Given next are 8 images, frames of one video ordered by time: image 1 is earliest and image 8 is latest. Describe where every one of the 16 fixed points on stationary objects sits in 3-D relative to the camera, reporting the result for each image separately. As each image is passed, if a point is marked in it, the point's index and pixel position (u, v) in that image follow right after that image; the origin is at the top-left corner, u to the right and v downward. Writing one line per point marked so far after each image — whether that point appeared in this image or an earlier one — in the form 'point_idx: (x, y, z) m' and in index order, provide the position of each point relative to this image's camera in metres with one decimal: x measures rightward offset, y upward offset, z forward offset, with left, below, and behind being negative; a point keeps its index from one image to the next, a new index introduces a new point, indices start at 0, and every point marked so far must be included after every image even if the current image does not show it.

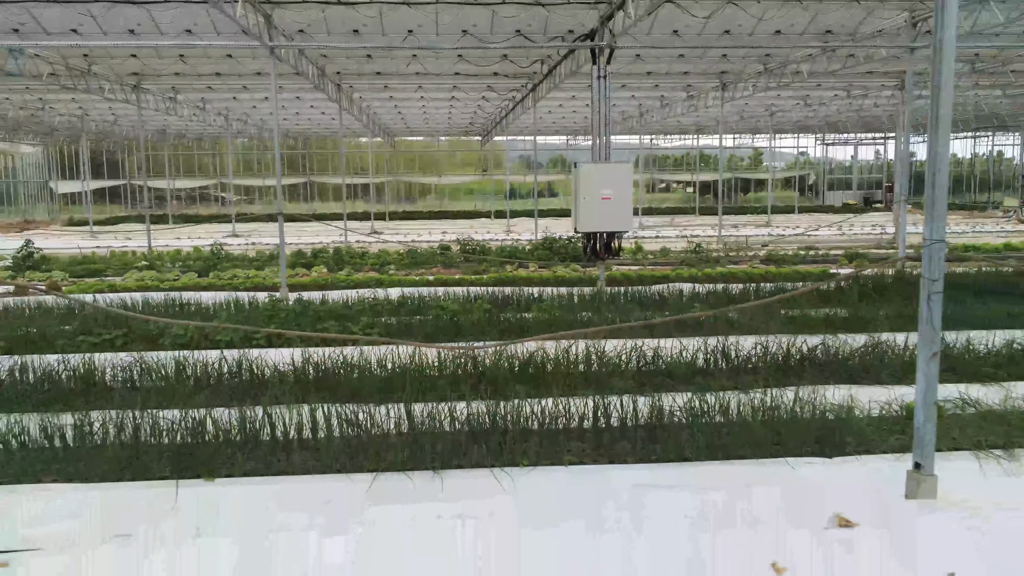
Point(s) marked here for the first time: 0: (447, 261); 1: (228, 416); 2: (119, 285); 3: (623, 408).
0: (-1.1, +0.5, +14.7) m
1: (-1.8, -0.8, +5.5) m
2: (-5.8, +0.1, +12.9) m
3: (+0.7, -0.8, +5.6) m
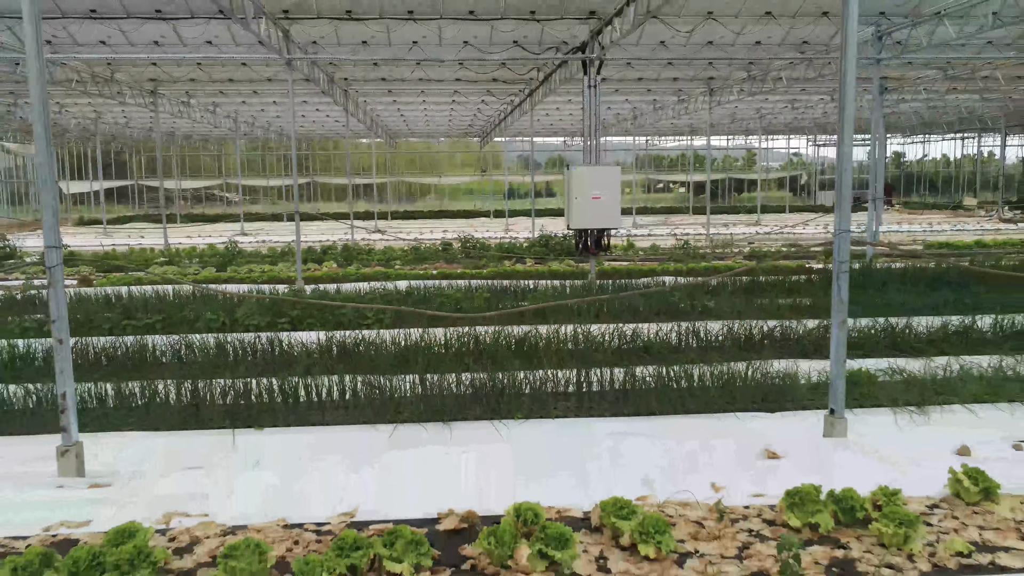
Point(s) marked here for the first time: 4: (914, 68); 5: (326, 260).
0: (-1.1, +0.6, +15.6) m
1: (-1.8, -0.7, +6.5) m
2: (-5.9, +0.2, +13.9) m
3: (+0.7, -0.7, +6.6) m
4: (+8.6, +4.7, +18.7) m
5: (-3.3, +0.5, +15.6) m
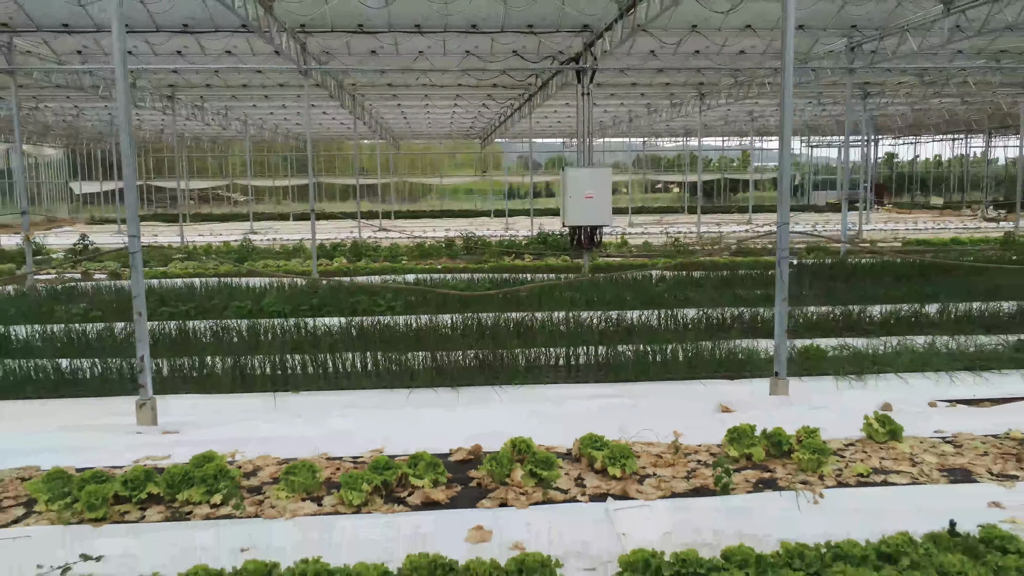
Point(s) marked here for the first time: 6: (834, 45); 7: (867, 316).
0: (-1.1, +0.7, +16.6) m
1: (-1.8, -0.6, +7.5) m
2: (-5.9, +0.3, +14.9) m
3: (+0.6, -0.6, +7.6) m
4: (+8.6, +4.8, +19.6) m
5: (-3.3, +0.6, +16.6) m
6: (+5.8, +4.5, +15.9) m
7: (+3.6, -0.3, +8.9) m
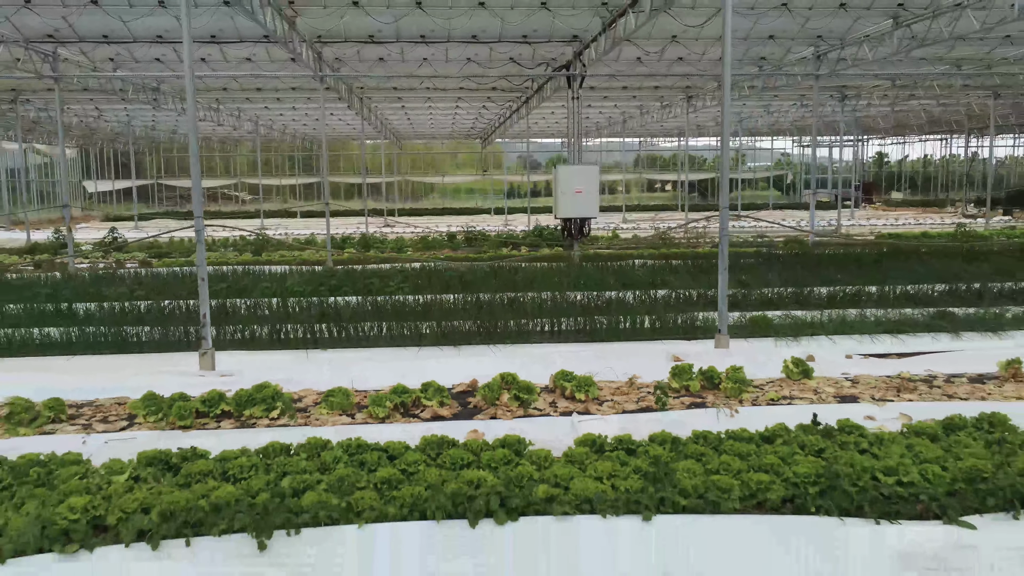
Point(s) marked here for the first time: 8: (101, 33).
0: (-1.2, +0.9, +18.0) m
1: (-1.9, -0.4, +8.8) m
2: (-5.9, +0.5, +16.2) m
3: (+0.6, -0.3, +8.9) m
4: (+8.5, +5.0, +21.0) m
5: (-3.4, +0.8, +18.0) m
6: (+5.8, +4.7, +17.2) m
7: (+3.6, -0.1, +10.2) m
8: (-6.3, +3.9, +13.3) m
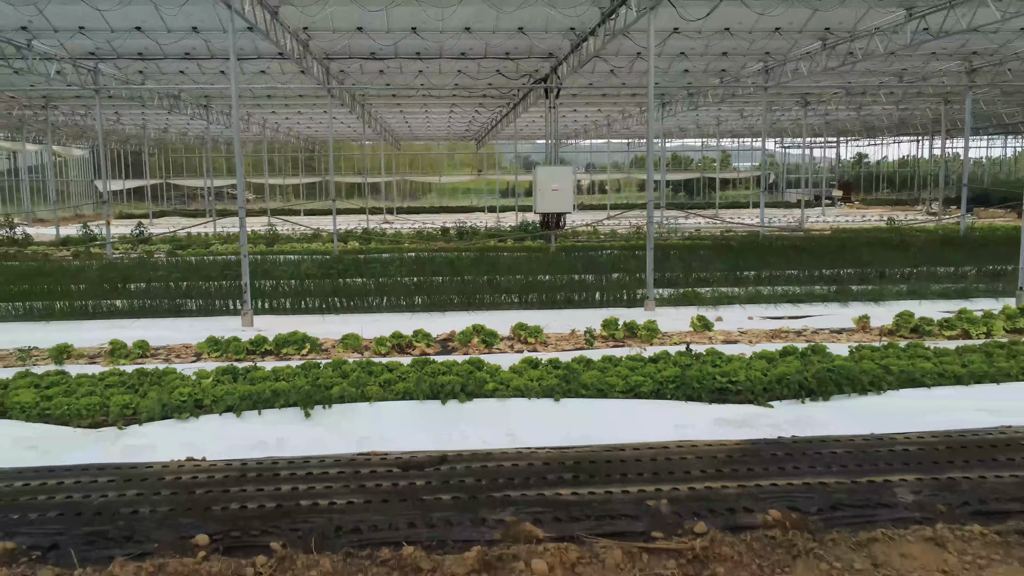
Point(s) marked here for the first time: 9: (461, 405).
0: (-1.5, +1.1, +20.0) m
1: (-2.2, -0.1, +10.8) m
2: (-6.2, +0.8, +18.2) m
3: (+0.3, -0.1, +10.9) m
4: (+8.2, +5.3, +23.0) m
5: (-3.7, +1.1, +20.0) m
6: (+5.5, +4.9, +19.2) m
7: (+3.3, +0.2, +12.2) m
8: (-6.6, +4.2, +15.3) m
9: (-0.3, -0.7, +5.7) m
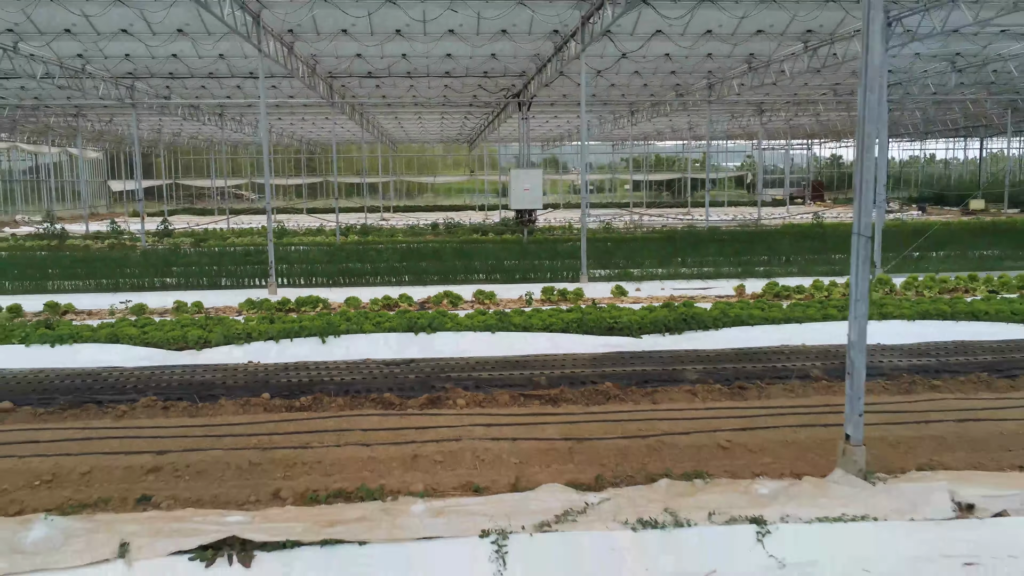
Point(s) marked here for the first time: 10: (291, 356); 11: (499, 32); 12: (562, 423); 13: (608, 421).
0: (-2.0, +1.5, +22.7) m
1: (-2.7, +0.2, +13.5) m
2: (-6.7, +1.1, +20.9) m
3: (-0.2, +0.2, +13.6) m
4: (+7.7, +5.6, +25.7) m
5: (-4.2, +1.4, +22.7) m
6: (+5.0, +5.2, +21.9) m
7: (+2.8, +0.5, +14.9) m
8: (-7.1, +4.5, +18.0) m
9: (-0.8, -0.4, +8.3) m
10: (-2.0, -0.6, +8.0) m
11: (-0.2, +4.3, +14.9) m
12: (+0.3, -0.9, +5.5) m
13: (+0.6, -0.8, +5.5) m
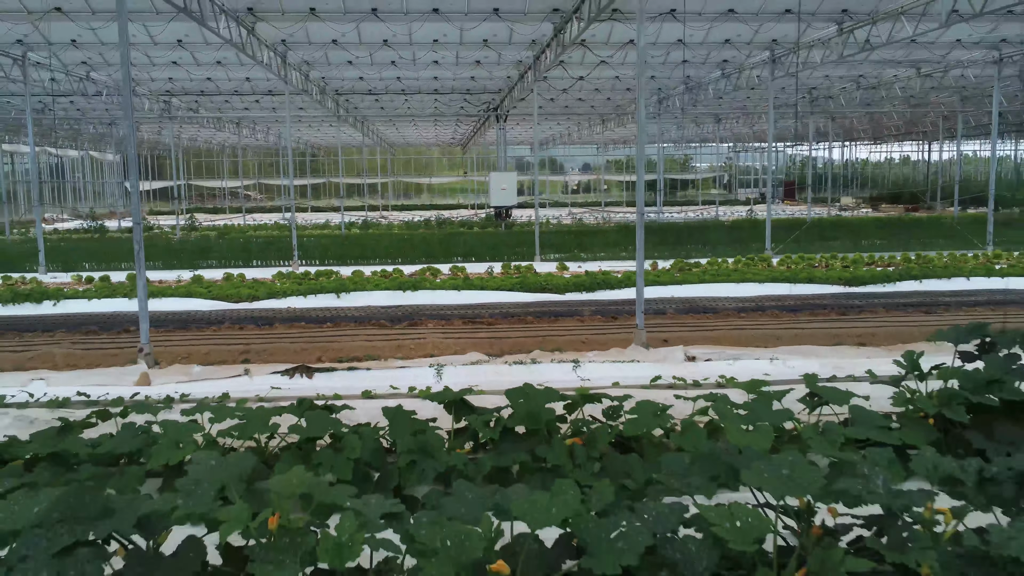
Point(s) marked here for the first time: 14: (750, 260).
0: (-2.5, +1.8, +26.1) m
1: (-3.2, +0.6, +16.9) m
2: (-7.3, +1.4, +24.3) m
3: (-0.7, +0.6, +17.0) m
4: (+7.1, +6.0, +29.1) m
5: (-4.7, +1.8, +26.1) m
6: (+4.4, +5.6, +25.3) m
7: (+2.2, +0.9, +18.3) m
8: (-7.7, +4.9, +21.4) m
9: (-1.3, -0.1, +11.7) m
10: (-2.6, -0.2, +11.4) m
11: (-0.8, +4.7, +18.3) m
12: (-0.2, -0.5, +8.9) m
13: (+0.1, -0.5, +8.9) m
14: (+3.9, +0.4, +14.3) m
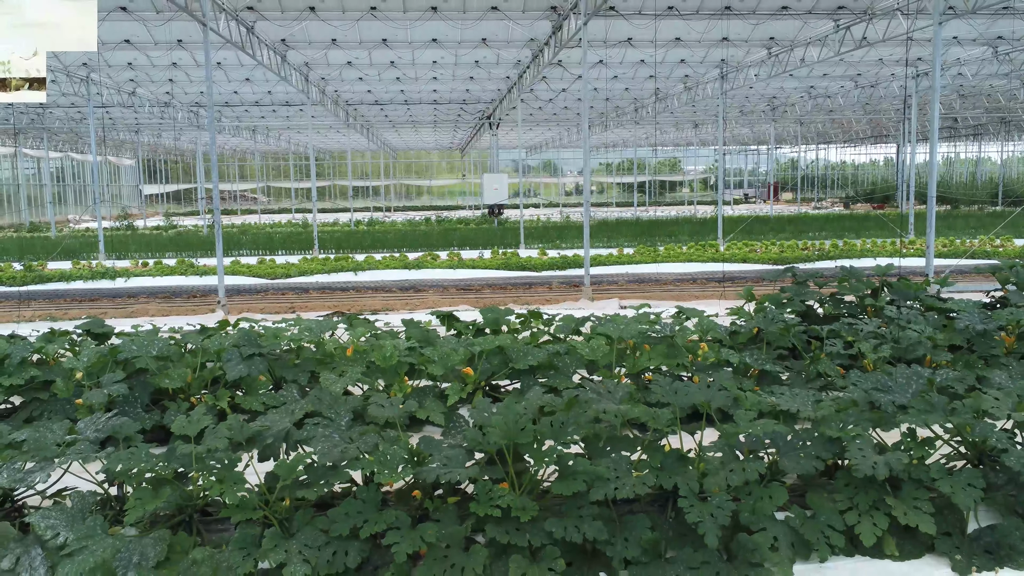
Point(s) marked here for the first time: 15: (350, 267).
0: (-2.8, +2.1, +28.7) m
1: (-3.4, +0.9, +19.5) m
2: (-7.5, +1.7, +26.9) m
3: (-1.0, +0.9, +19.6) m
4: (+6.9, +6.3, +31.7) m
5: (-5.0, +2.0, +28.7) m
6: (+4.2, +5.9, +27.9) m
7: (+2.0, +1.2, +20.9) m
8: (-7.9, +5.2, +24.0) m
9: (-1.6, +0.3, +14.3) m
10: (-2.8, +0.2, +14.0) m
11: (-1.0, +5.1, +20.9) m
12: (-0.5, -0.1, +11.5) m
13: (-0.2, -0.1, +11.5) m
14: (+3.7, +0.8, +16.9) m
15: (-2.7, +0.3, +14.3) m
